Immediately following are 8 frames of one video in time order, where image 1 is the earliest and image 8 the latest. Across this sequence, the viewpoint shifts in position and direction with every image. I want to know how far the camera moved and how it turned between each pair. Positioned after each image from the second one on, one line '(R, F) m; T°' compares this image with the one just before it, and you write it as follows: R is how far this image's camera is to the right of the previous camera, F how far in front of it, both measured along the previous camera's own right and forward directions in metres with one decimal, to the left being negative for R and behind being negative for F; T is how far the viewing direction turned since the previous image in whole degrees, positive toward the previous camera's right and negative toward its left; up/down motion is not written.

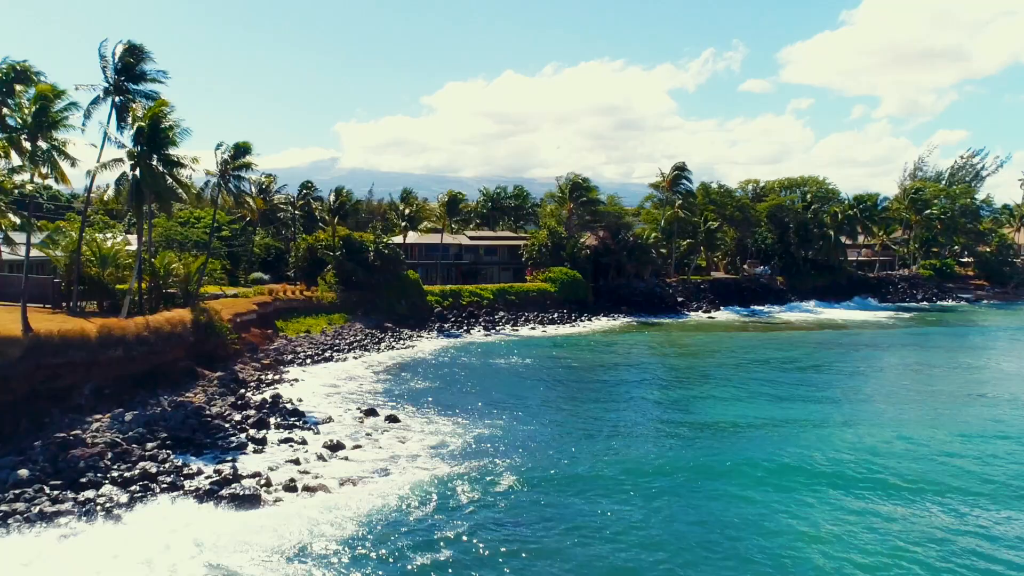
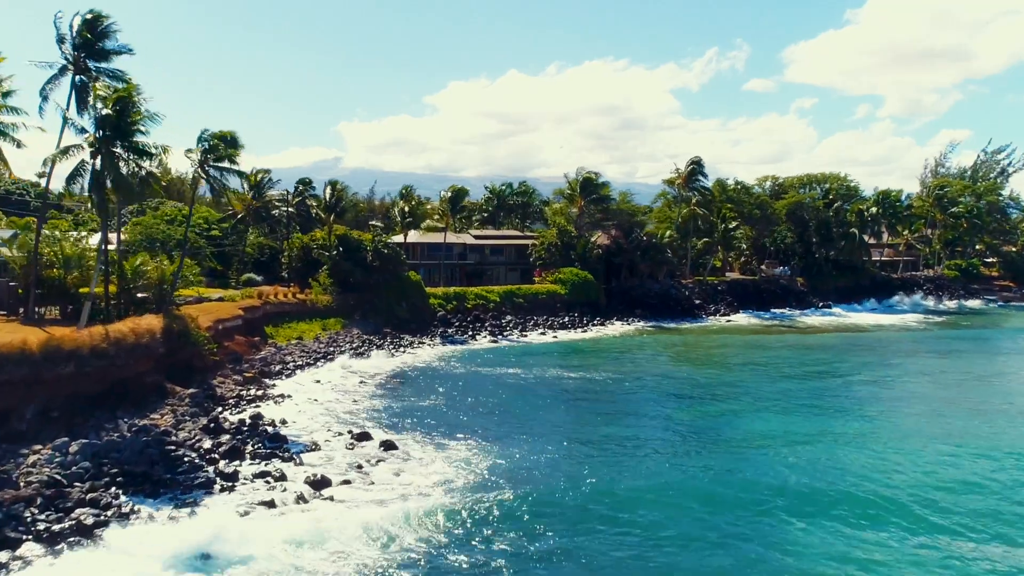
(-0.3, +4.2) m; 0°
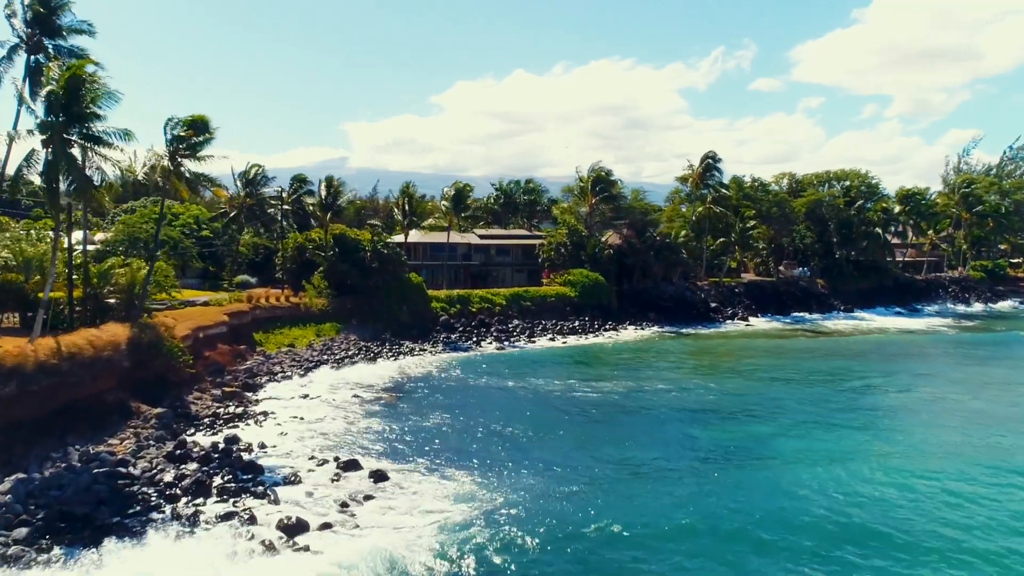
(-0.1, +3.5) m; 0°
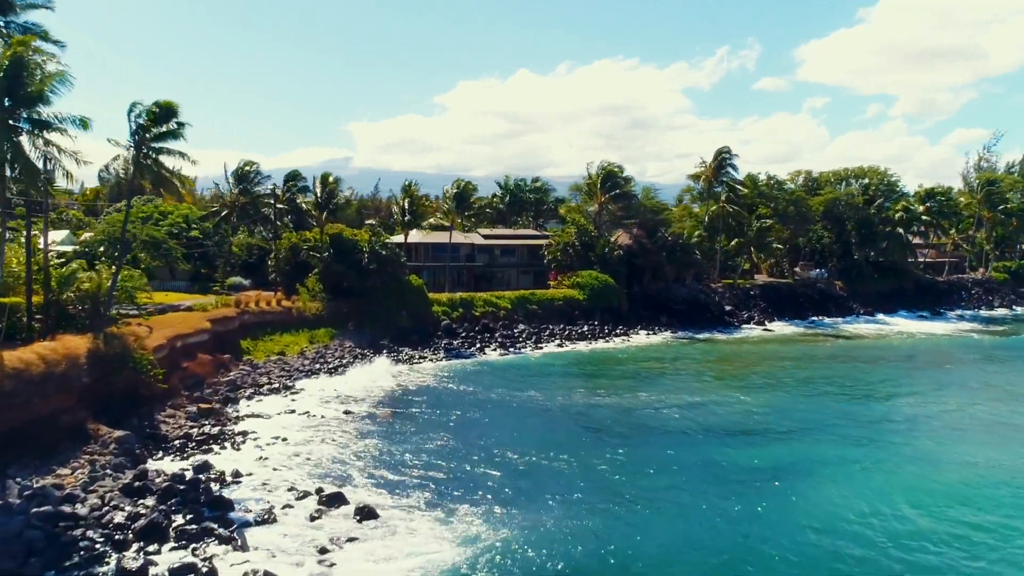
(-0.1, +3.1) m; 0°
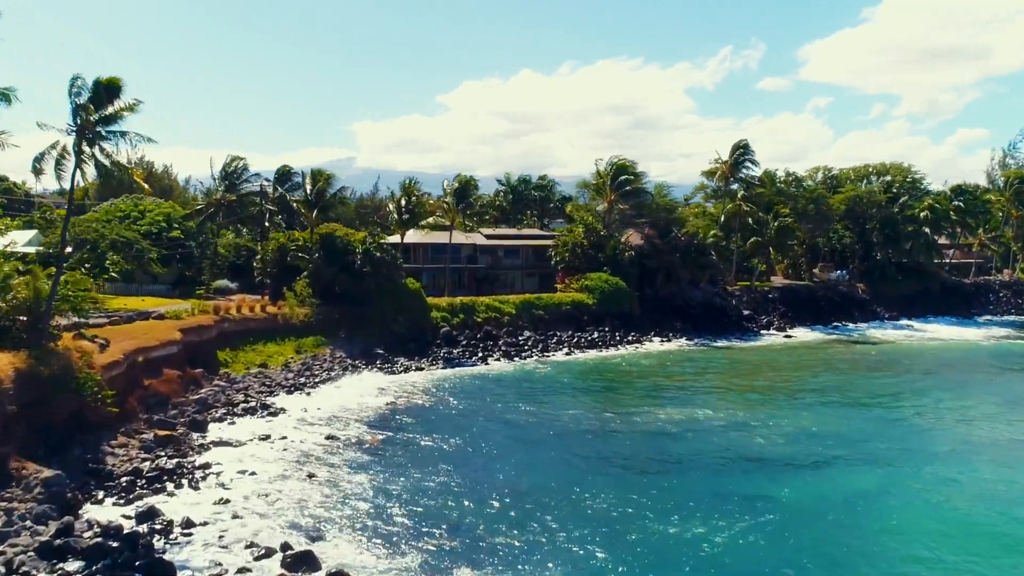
(-0.1, +4.0) m; 0°
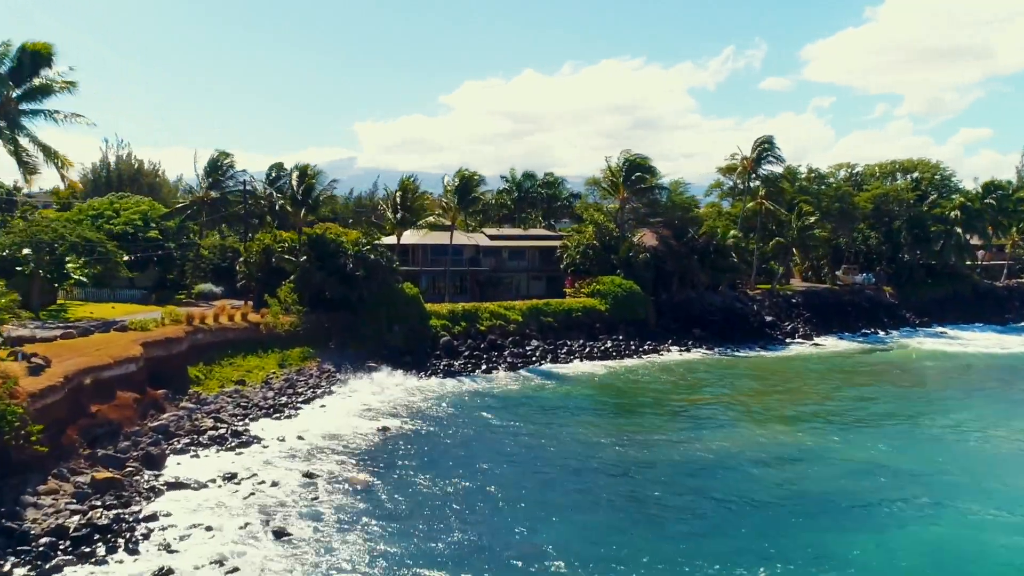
(-0.2, +4.3) m; 0°
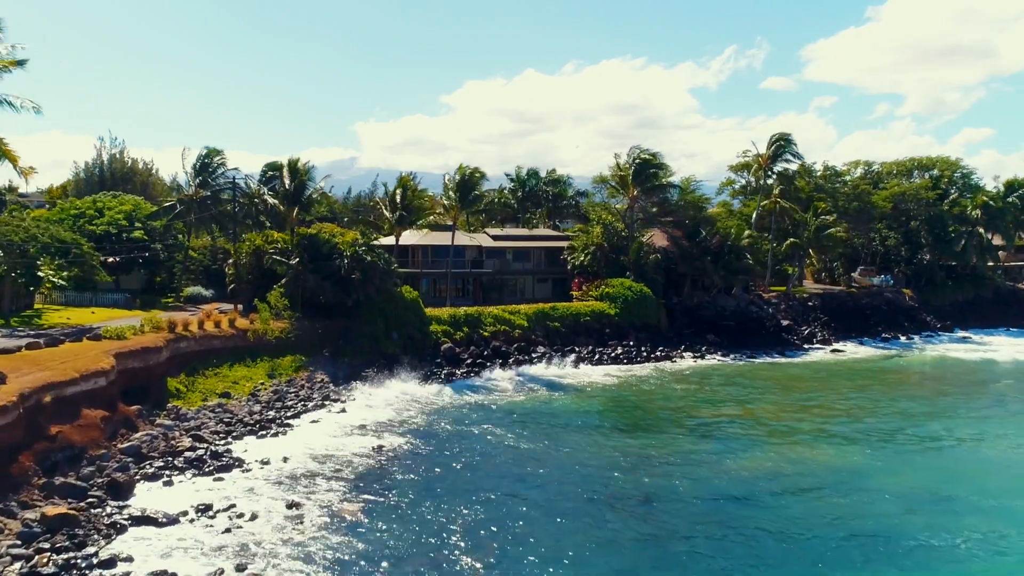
(-0.2, +2.6) m; 0°
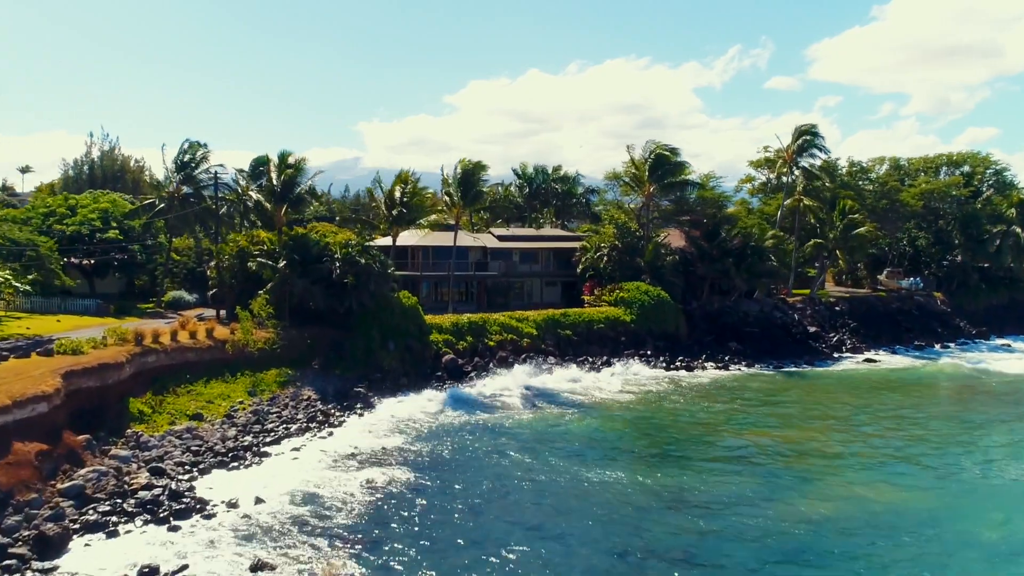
(-0.2, +3.8) m; 0°
